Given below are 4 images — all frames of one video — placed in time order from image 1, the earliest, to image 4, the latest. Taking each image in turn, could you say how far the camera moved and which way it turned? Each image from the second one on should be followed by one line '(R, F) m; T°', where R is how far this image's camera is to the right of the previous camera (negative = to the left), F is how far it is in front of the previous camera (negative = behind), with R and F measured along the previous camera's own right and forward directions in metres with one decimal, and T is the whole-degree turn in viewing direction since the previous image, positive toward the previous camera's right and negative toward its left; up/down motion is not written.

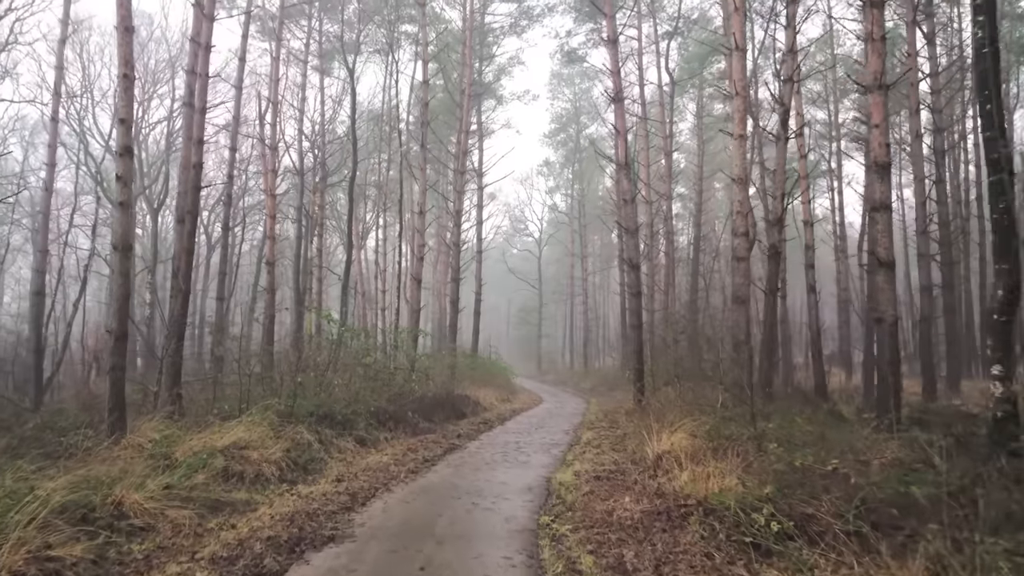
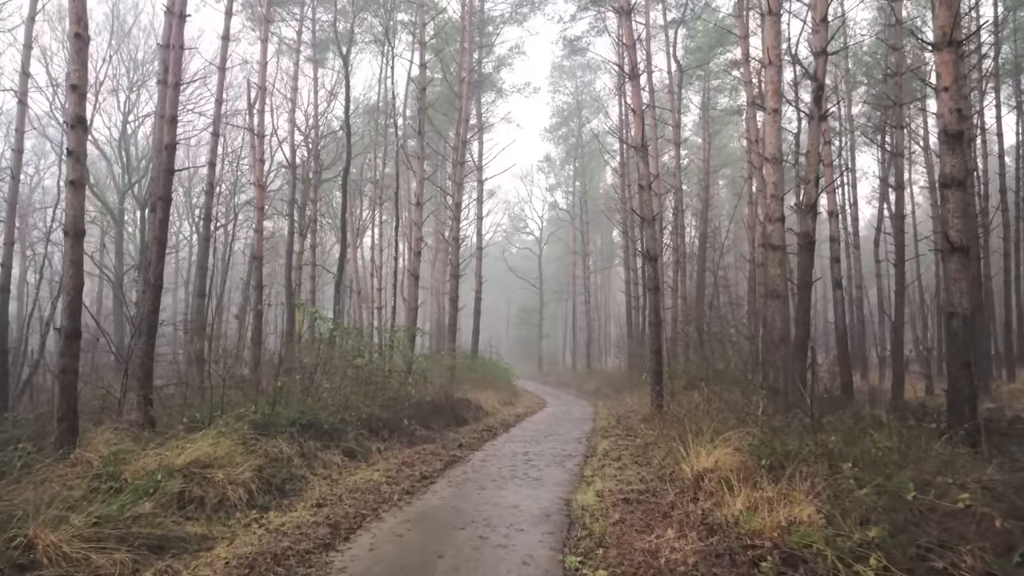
(-0.1, +1.0) m; 0°
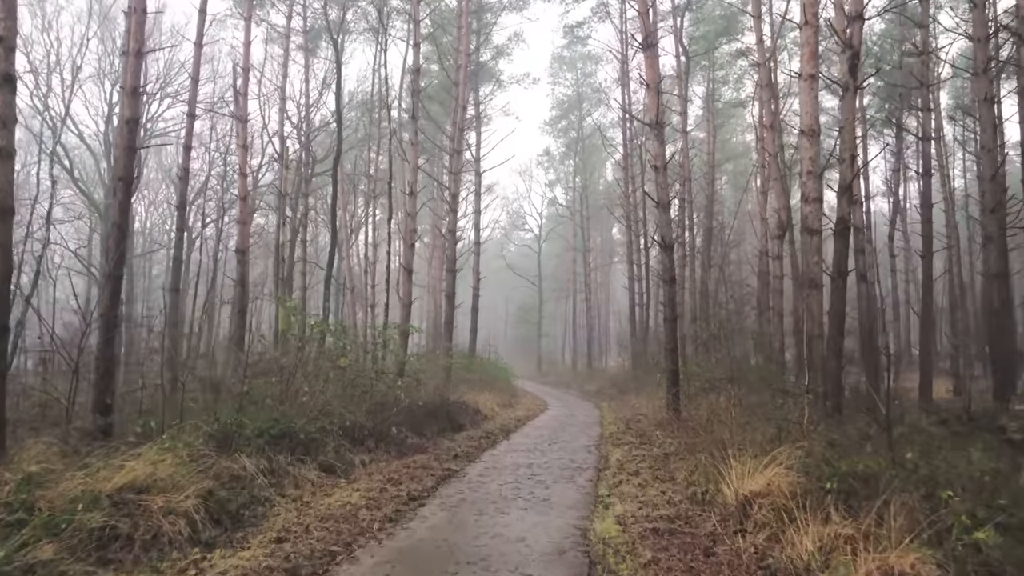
(0.0, +1.0) m; 0°
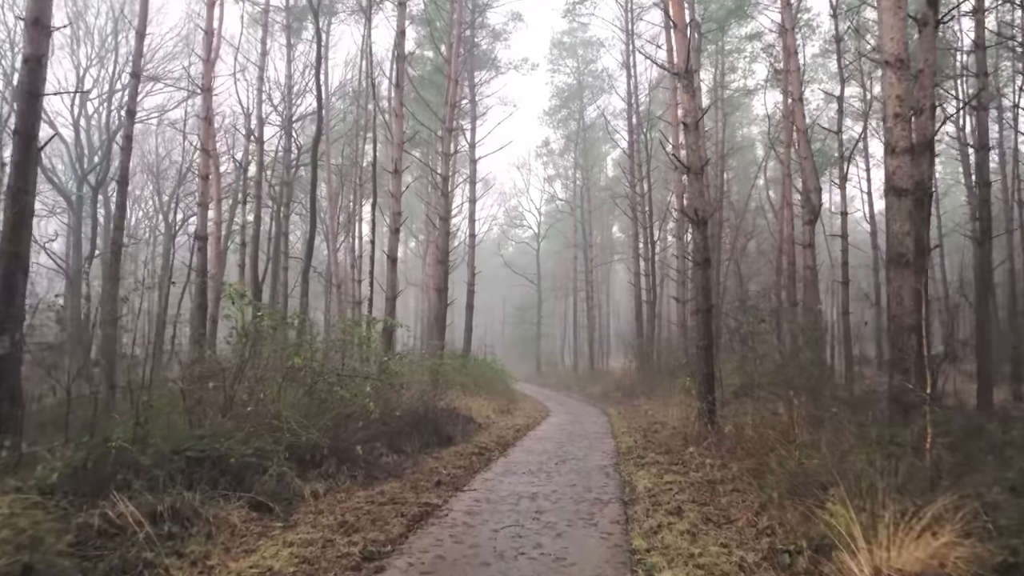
(0.0, +1.7) m; 0°
